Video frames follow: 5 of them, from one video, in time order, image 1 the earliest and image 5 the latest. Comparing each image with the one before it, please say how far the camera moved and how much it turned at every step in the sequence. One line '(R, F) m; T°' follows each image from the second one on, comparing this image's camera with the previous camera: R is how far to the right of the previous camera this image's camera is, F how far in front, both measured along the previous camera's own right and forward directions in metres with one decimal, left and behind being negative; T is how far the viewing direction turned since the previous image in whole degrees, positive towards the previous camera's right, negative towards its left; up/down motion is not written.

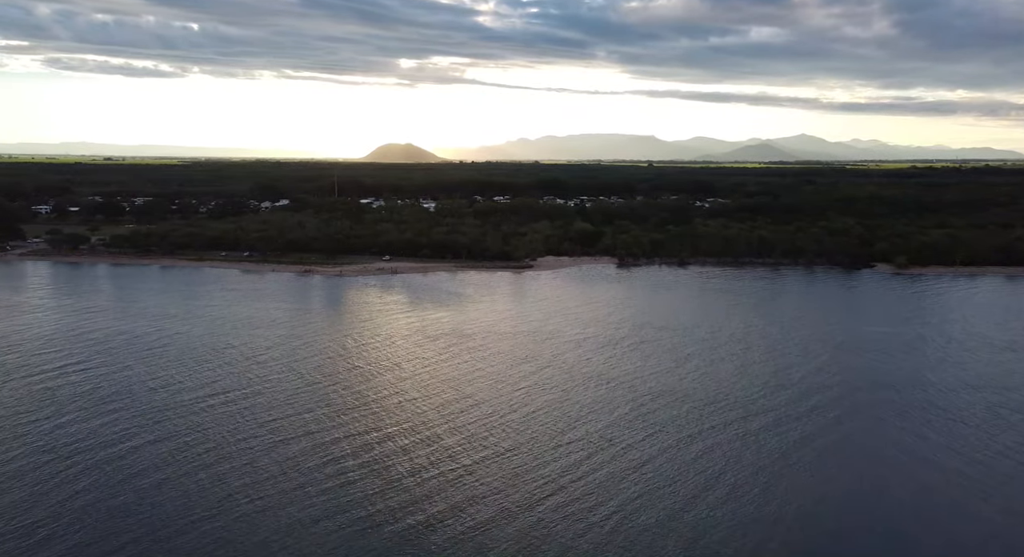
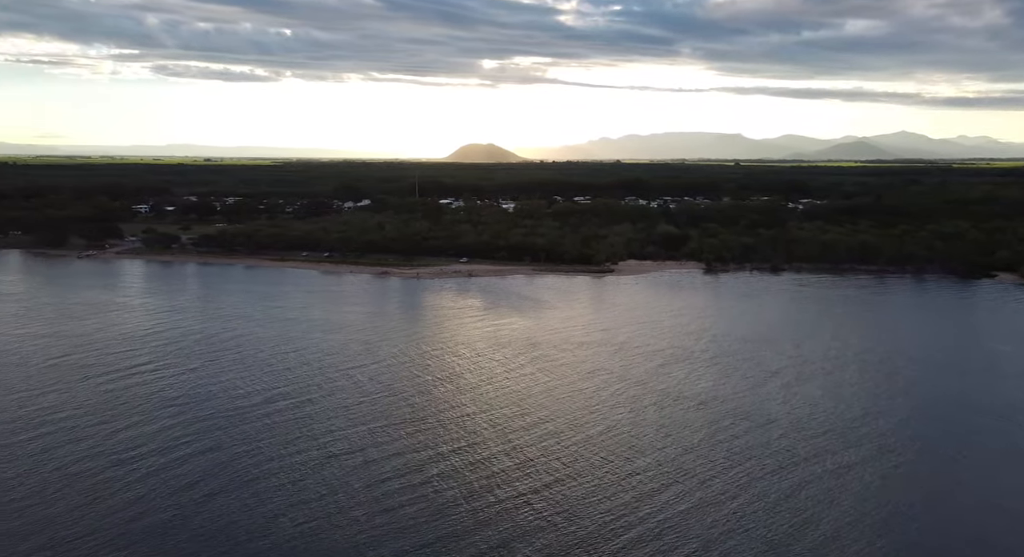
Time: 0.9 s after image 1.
(0.0, +0.9) m; -6°
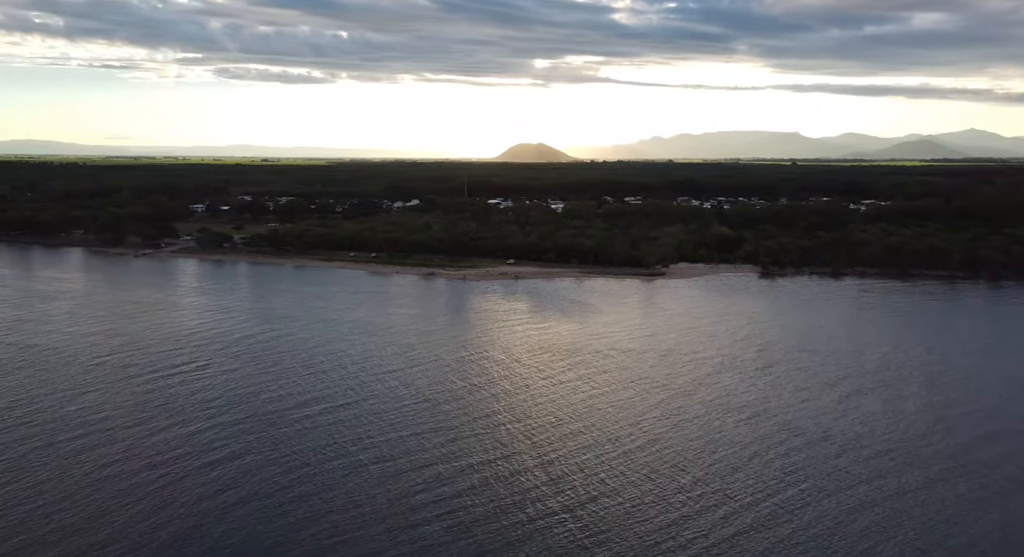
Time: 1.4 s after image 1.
(+0.1, +0.5) m; -4°
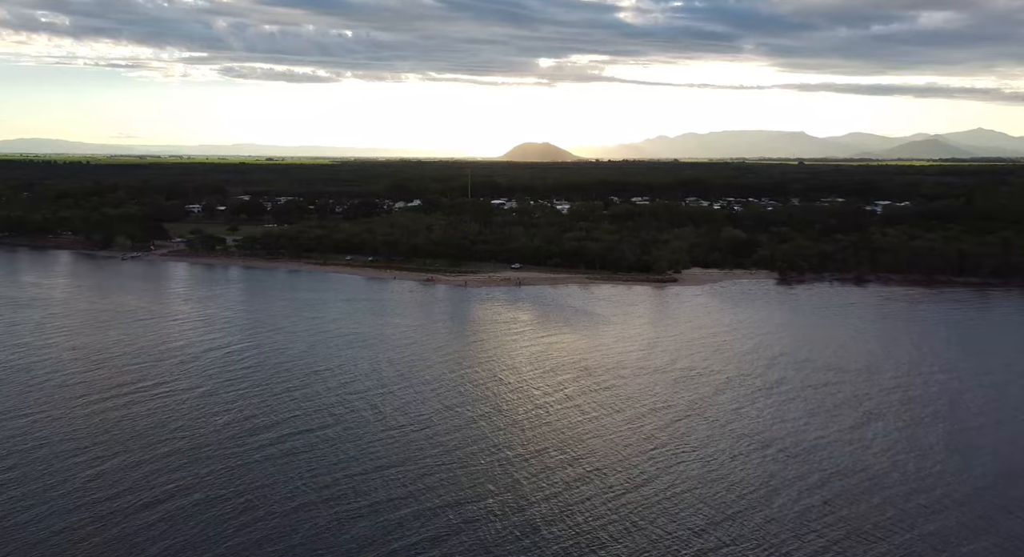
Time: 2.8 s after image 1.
(0.0, +1.5) m; 0°
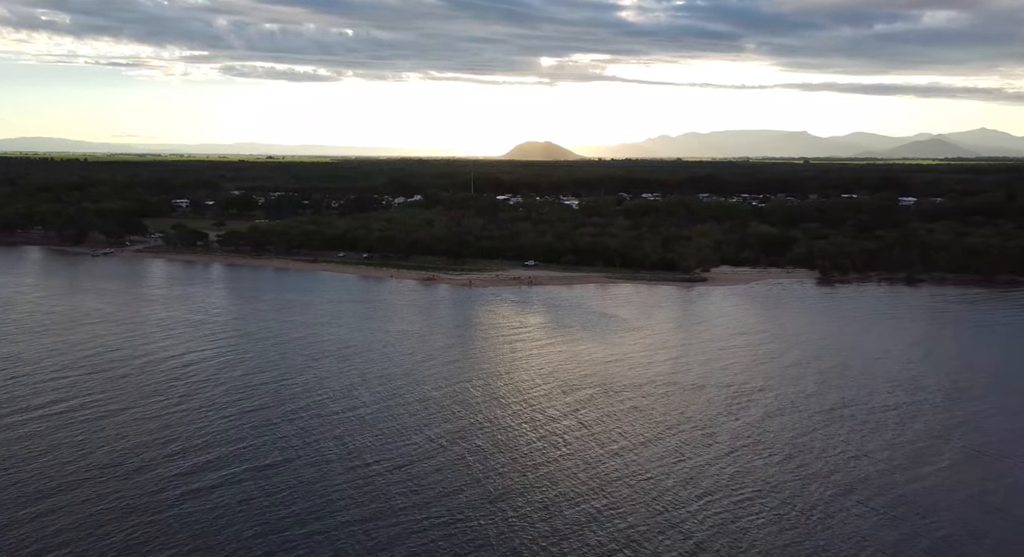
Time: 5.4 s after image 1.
(-0.3, +2.8) m; 0°
